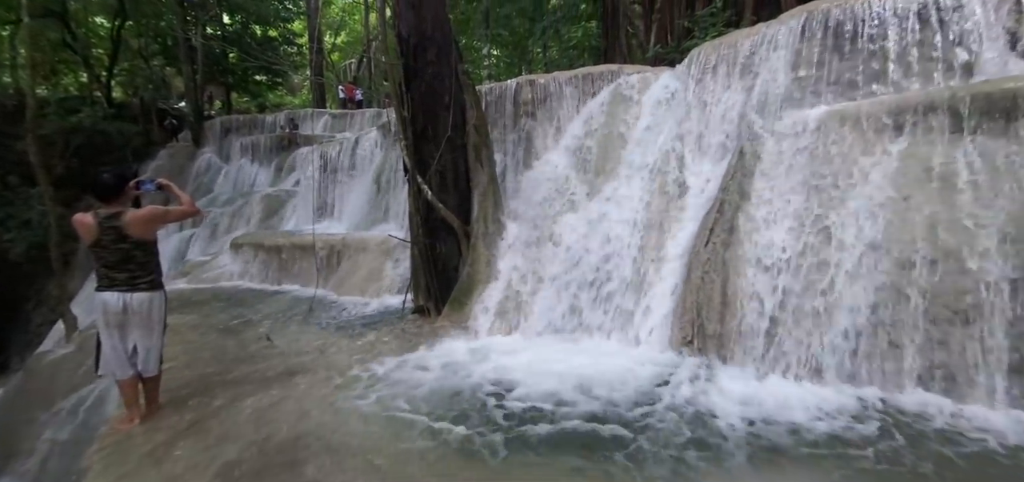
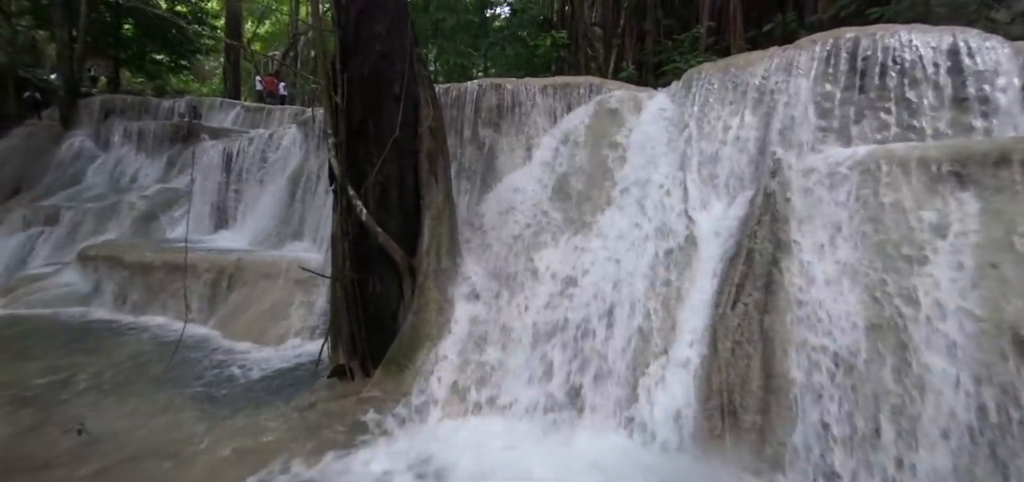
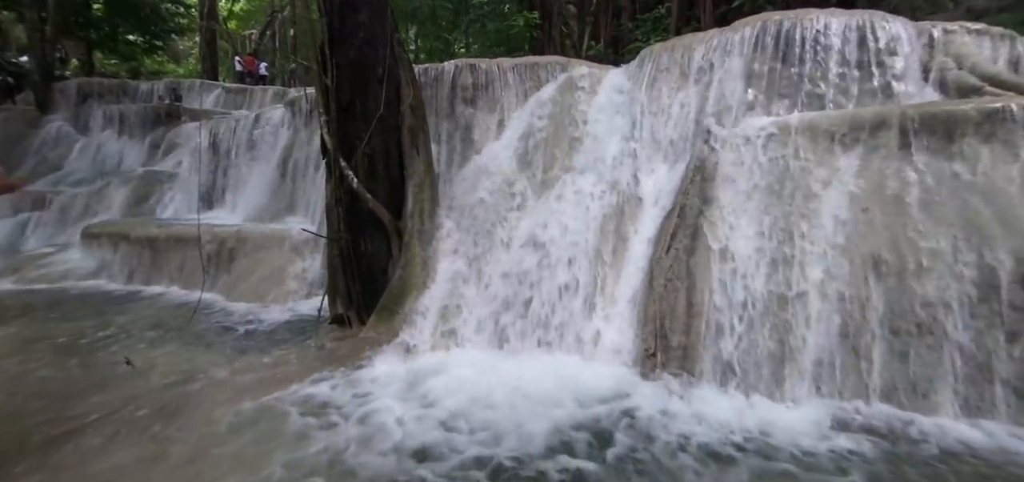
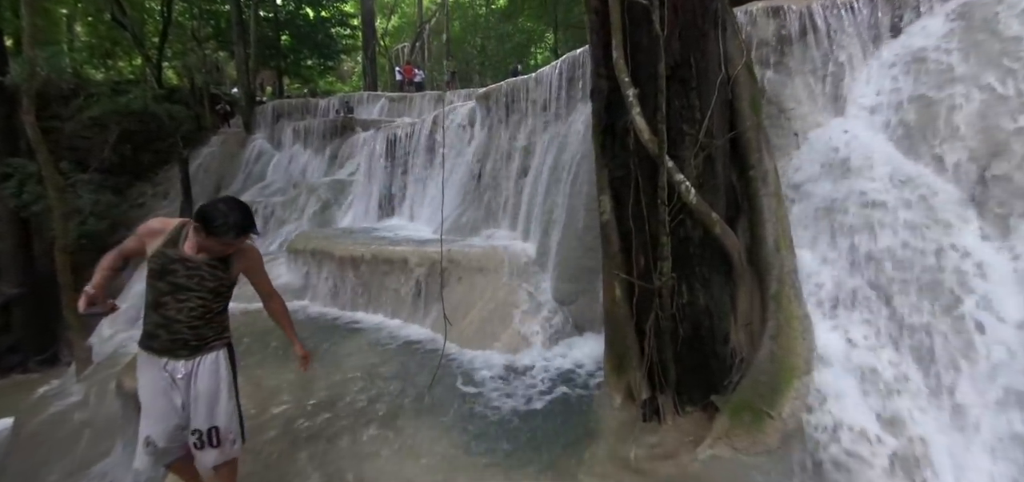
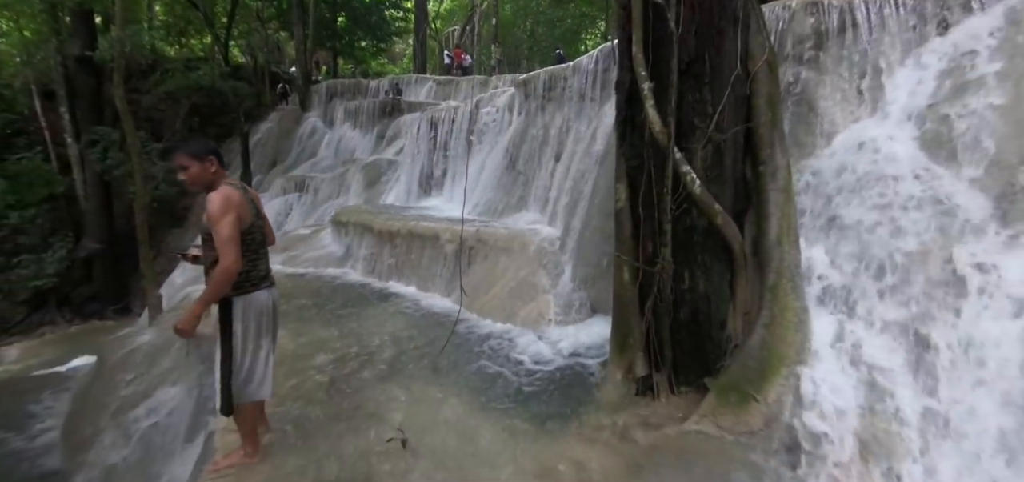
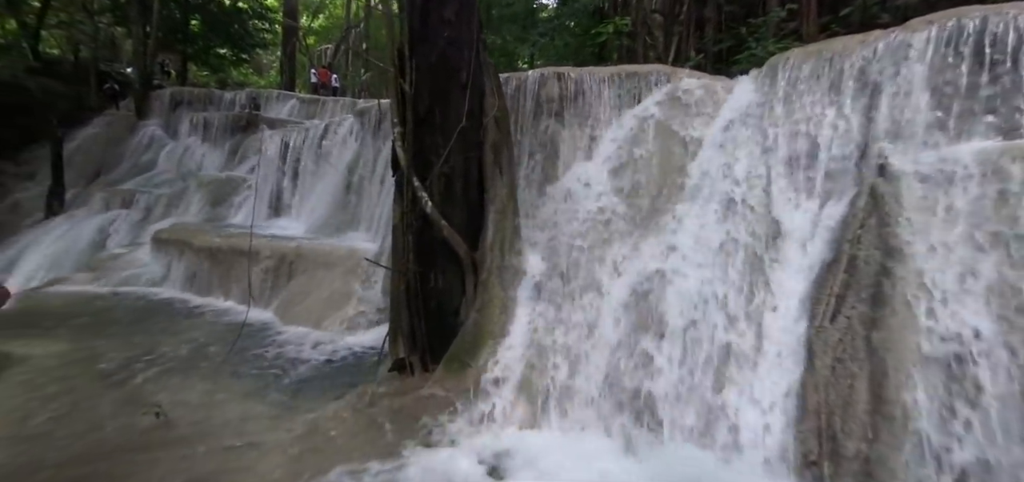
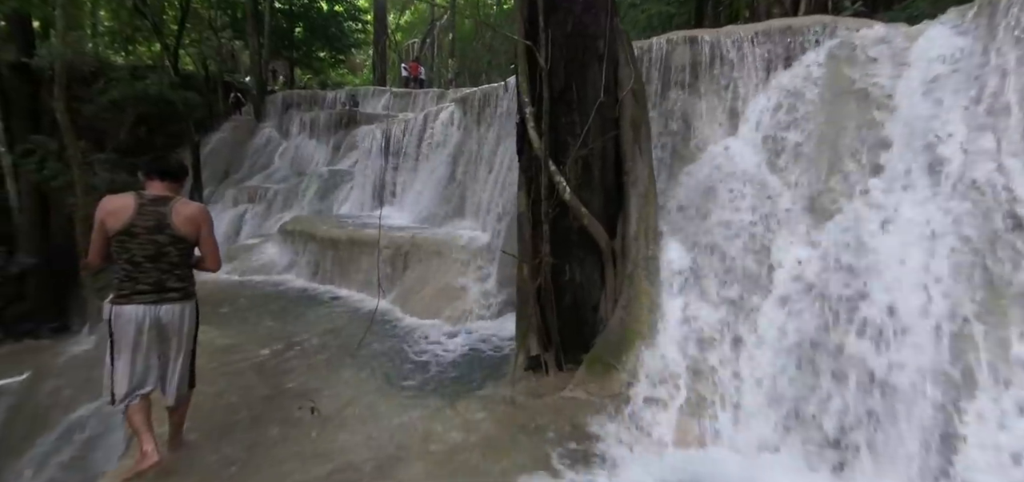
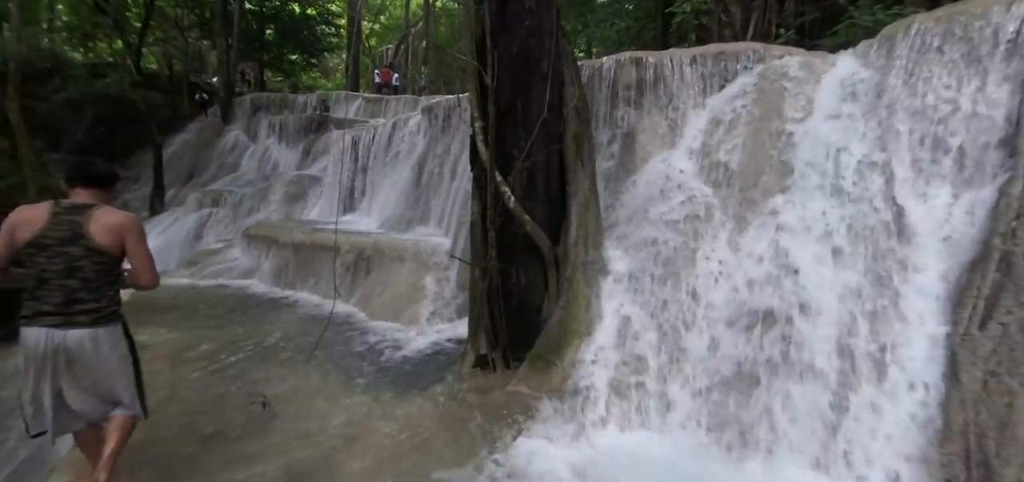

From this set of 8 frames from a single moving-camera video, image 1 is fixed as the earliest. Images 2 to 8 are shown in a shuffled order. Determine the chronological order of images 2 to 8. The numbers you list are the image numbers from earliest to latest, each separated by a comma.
3, 2, 6, 8, 7, 5, 4
